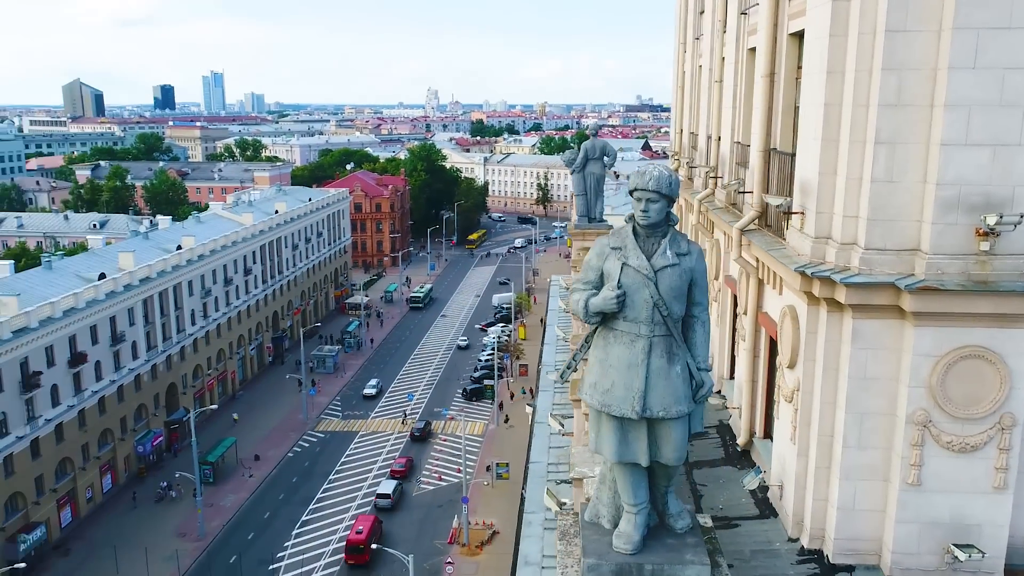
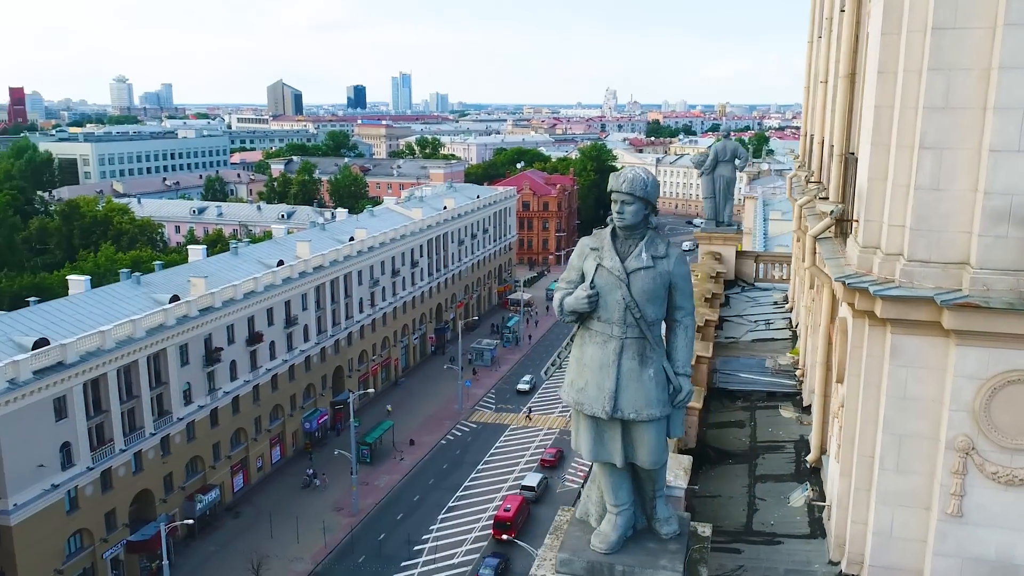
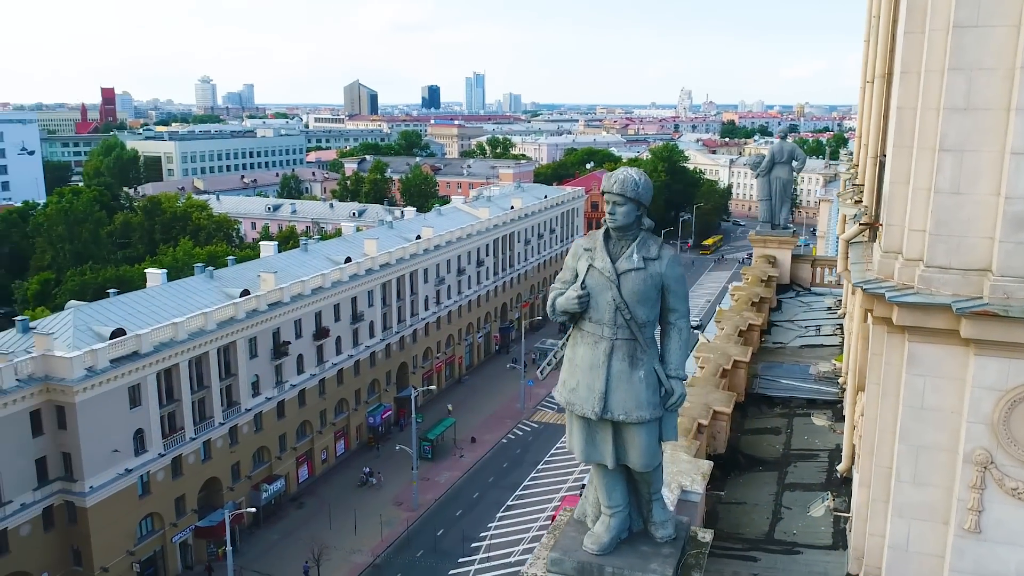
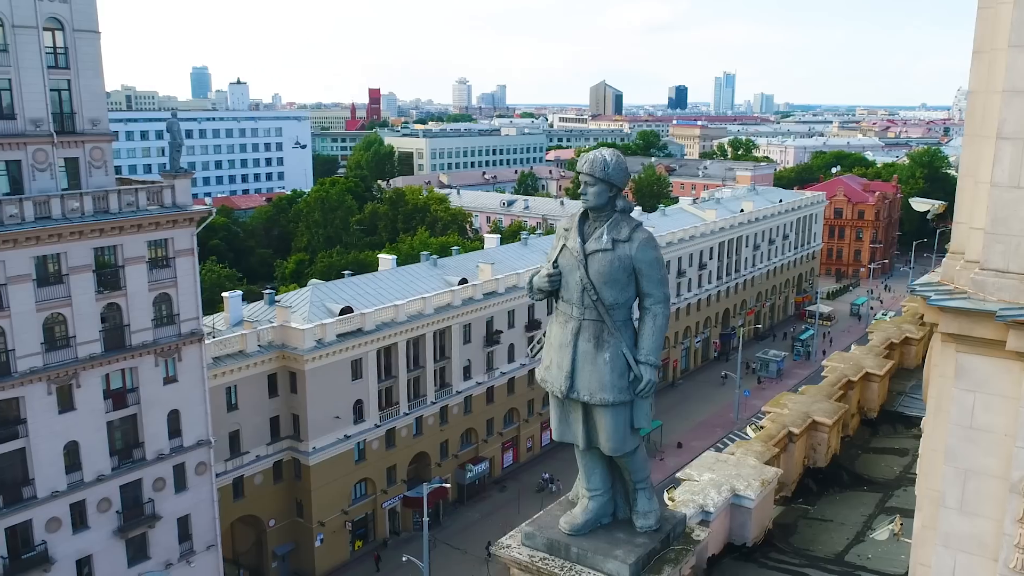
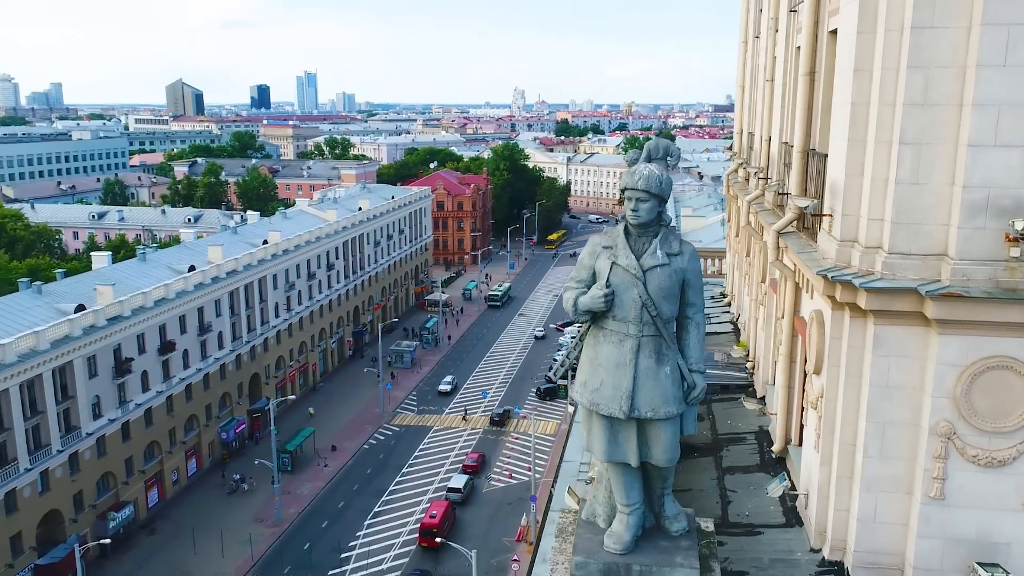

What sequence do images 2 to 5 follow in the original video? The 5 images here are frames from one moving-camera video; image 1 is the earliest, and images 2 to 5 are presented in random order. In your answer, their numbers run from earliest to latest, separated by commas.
5, 2, 3, 4
